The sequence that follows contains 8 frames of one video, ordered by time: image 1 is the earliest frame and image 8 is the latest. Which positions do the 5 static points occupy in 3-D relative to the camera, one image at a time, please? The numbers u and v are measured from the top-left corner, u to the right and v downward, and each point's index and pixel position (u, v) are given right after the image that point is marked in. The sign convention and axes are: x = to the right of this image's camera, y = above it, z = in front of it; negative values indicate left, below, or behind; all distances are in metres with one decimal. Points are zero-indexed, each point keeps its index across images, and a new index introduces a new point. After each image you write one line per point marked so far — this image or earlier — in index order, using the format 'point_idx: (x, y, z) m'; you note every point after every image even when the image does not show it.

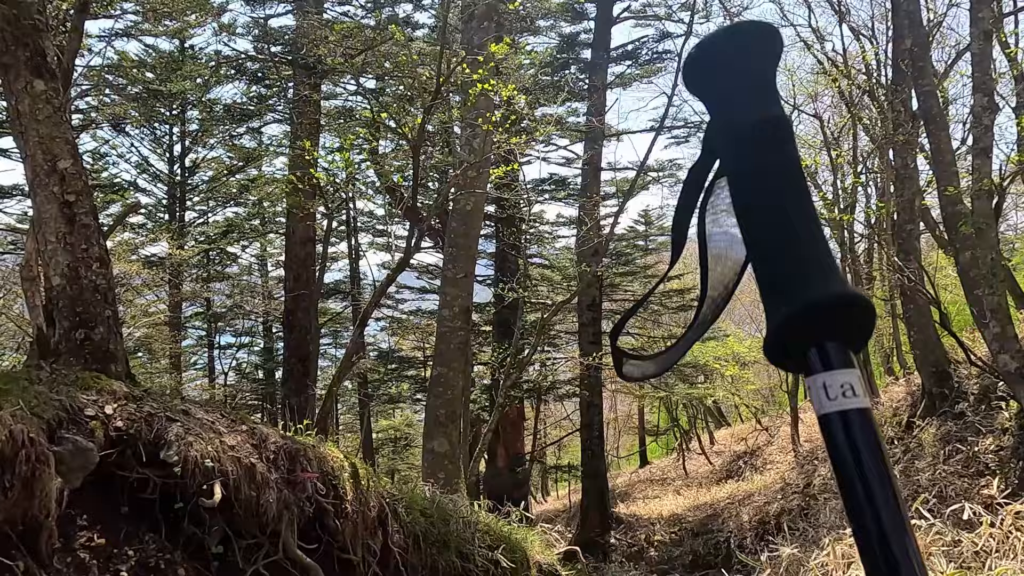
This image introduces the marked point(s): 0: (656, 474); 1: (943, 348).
0: (+4.0, -5.1, +18.2) m
1: (+4.2, -0.6, +6.5) m
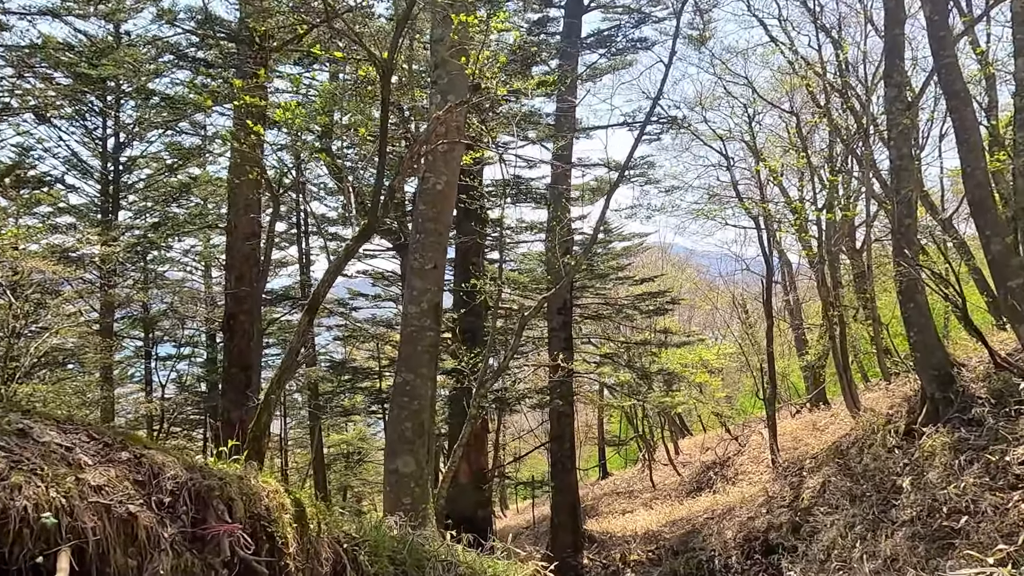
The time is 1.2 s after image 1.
0: (+2.9, -5.2, +17.7) m
1: (+3.9, -0.6, +6.0) m
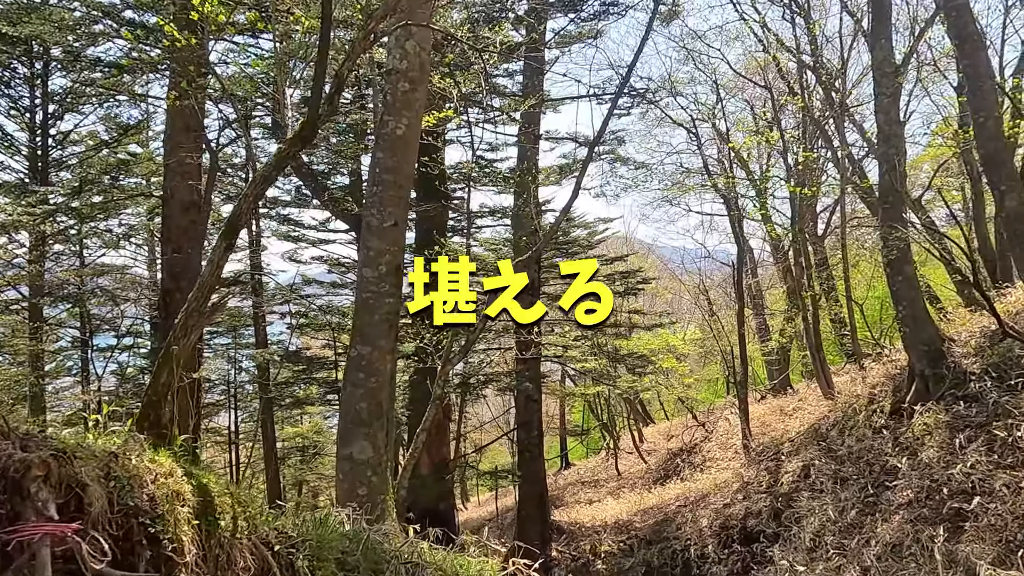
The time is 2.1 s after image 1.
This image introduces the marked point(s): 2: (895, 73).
0: (+2.0, -4.9, +17.3) m
1: (+3.7, -0.3, +5.7) m
2: (+3.5, +2.0, +6.1) m
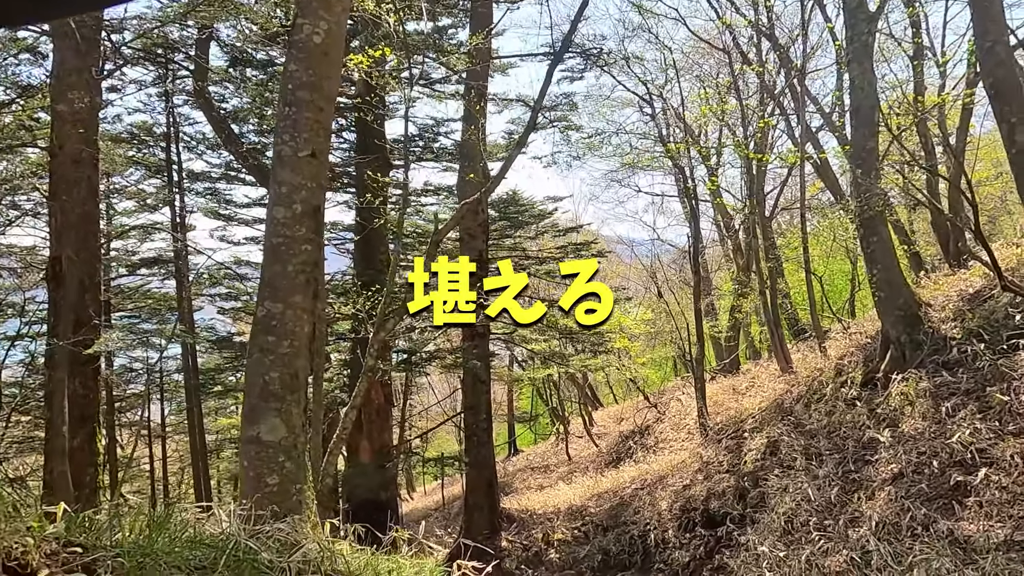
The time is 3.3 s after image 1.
0: (+0.6, -4.4, +16.9) m
1: (+3.2, 0.0, +5.4) m
2: (+3.1, +2.3, +5.7) m
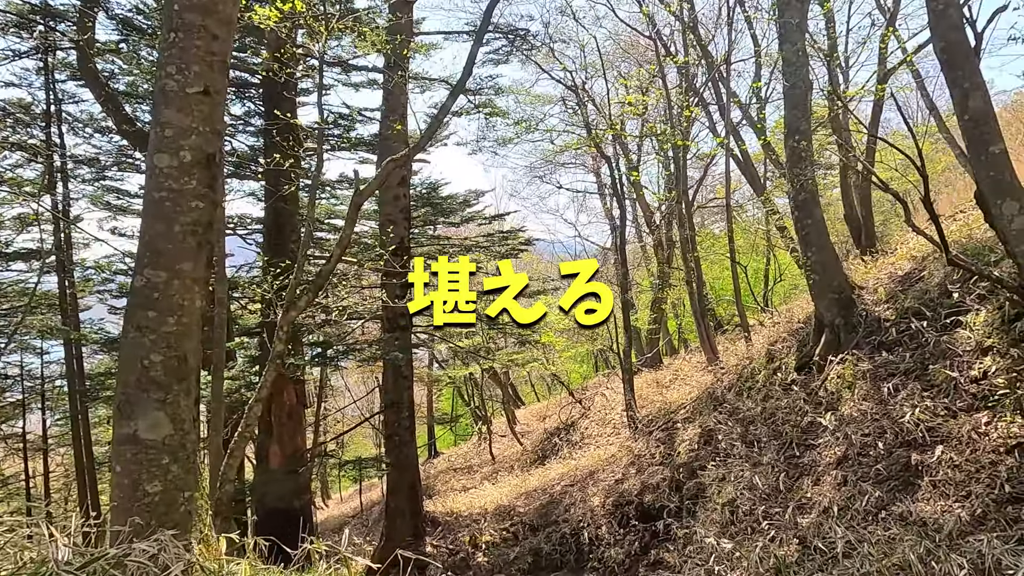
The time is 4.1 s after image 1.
0: (-1.3, -4.3, +16.4) m
1: (+2.7, +0.1, +5.3) m
2: (+2.5, +2.5, +5.7) m
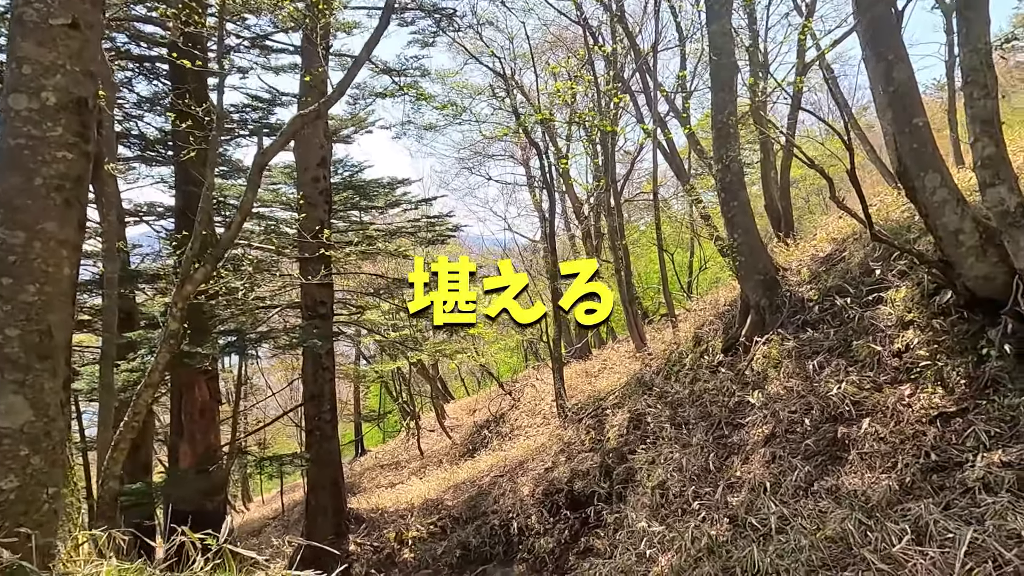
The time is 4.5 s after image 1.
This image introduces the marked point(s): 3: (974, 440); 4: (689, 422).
0: (-3.1, -4.1, +16.0) m
1: (+2.1, +0.3, +5.4) m
2: (+1.8, +2.6, +5.7) m
3: (+2.1, -0.7, +3.0) m
4: (+1.4, -1.0, +5.1) m
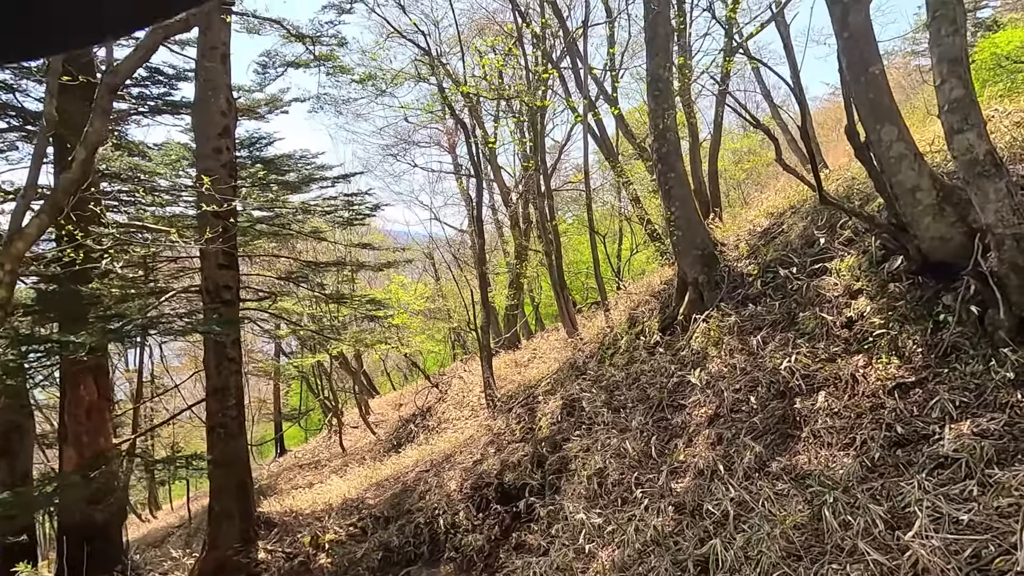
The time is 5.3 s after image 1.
0: (-4.7, -3.9, +15.1) m
1: (+1.5, +0.5, +5.1) m
2: (+1.2, +2.8, +5.4) m
3: (+1.8, -0.5, +2.7) m
4: (+0.8, -0.9, +4.8) m
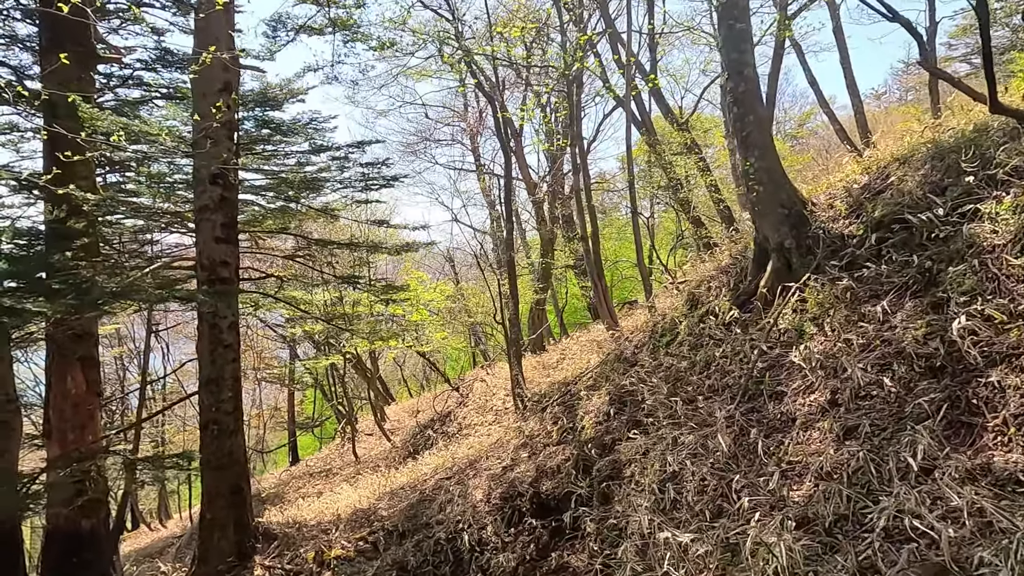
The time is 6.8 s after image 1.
0: (-4.2, -3.8, +14.3) m
1: (+1.8, +0.7, +4.2) m
2: (+1.5, +3.0, +4.5) m
3: (+2.0, -0.3, +1.8) m
4: (+1.1, -0.6, +3.9) m
